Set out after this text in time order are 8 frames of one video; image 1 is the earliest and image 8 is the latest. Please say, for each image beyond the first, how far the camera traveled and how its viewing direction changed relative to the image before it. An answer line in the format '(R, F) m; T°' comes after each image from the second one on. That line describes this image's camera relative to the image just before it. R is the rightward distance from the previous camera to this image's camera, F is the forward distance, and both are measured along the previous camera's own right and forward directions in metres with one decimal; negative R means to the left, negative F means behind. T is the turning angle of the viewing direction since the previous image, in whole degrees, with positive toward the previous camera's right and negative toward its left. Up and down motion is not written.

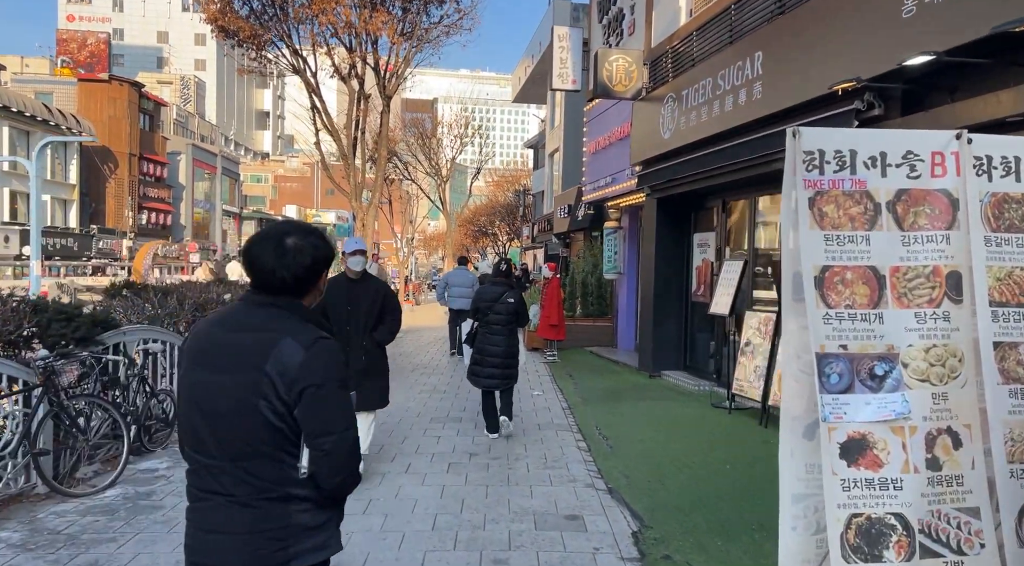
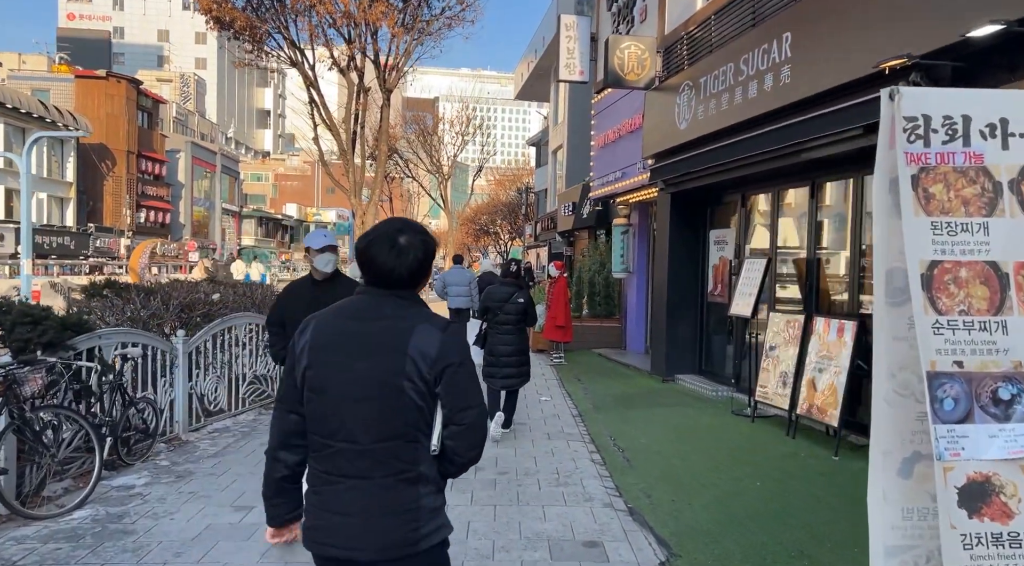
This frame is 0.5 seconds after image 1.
(-0.1, +0.5) m; 0°
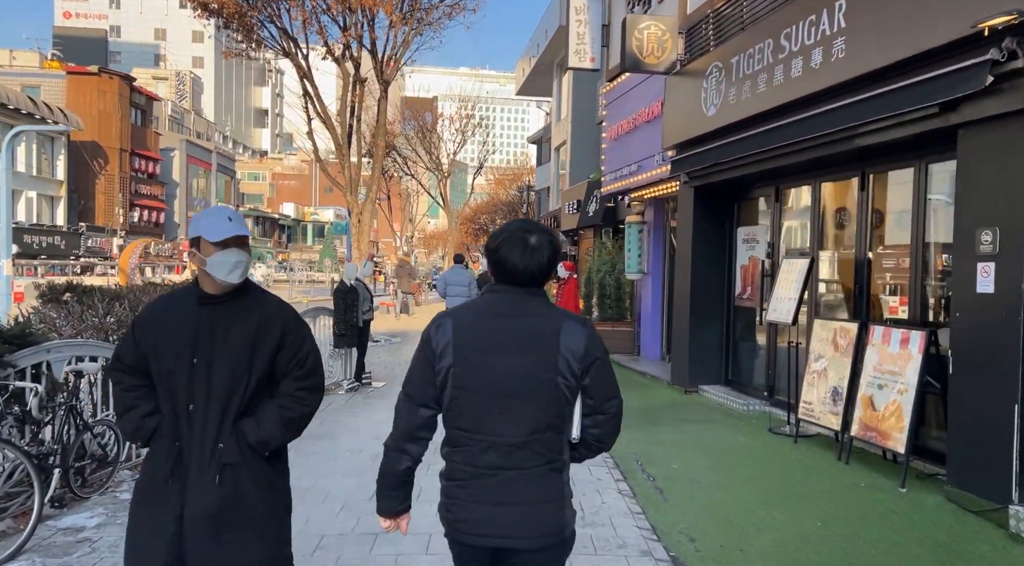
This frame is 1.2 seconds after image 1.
(-0.1, +0.8) m; 0°
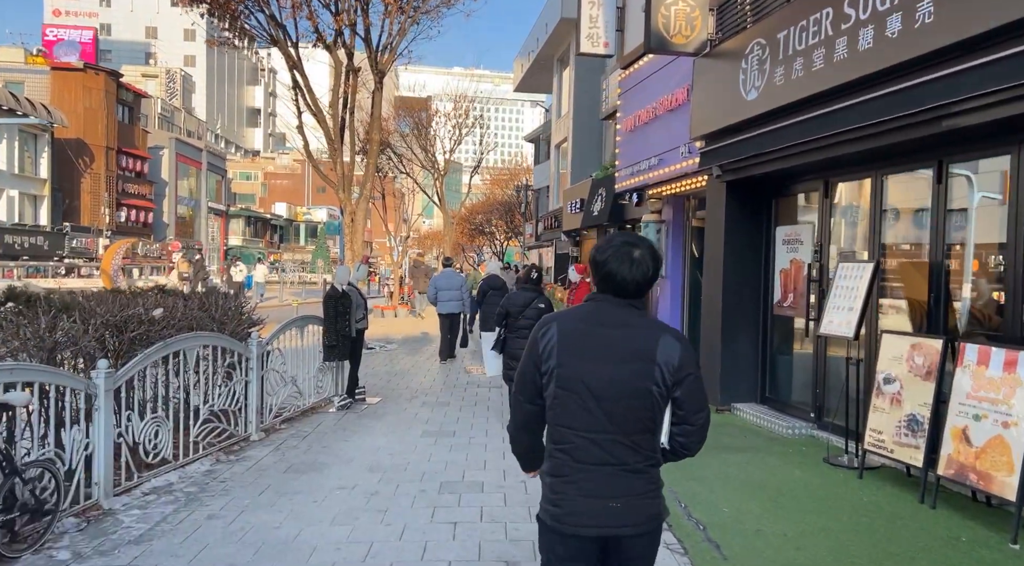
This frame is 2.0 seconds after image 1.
(-0.2, +0.9) m; +1°
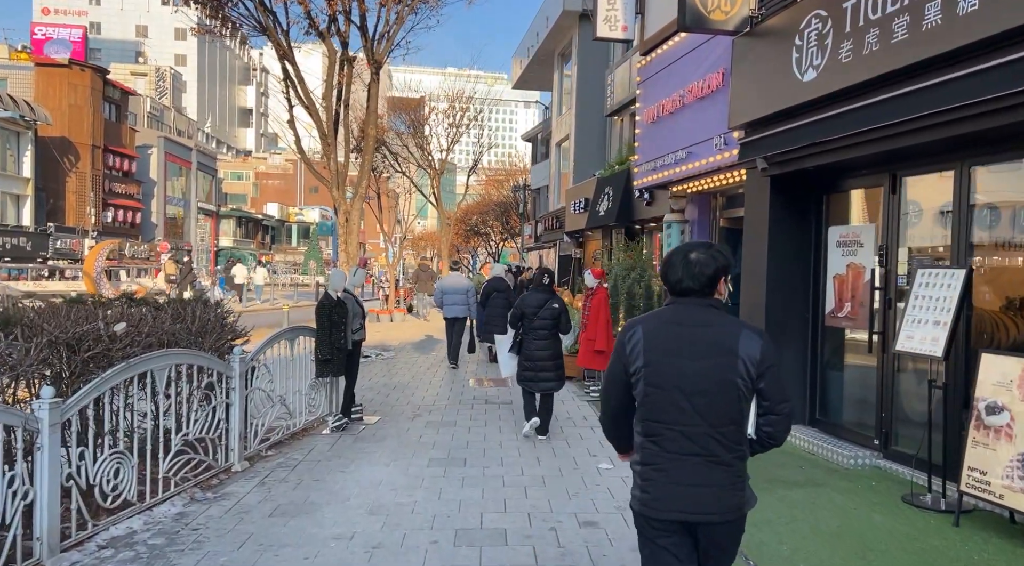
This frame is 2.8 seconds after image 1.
(-0.2, +0.9) m; +1°
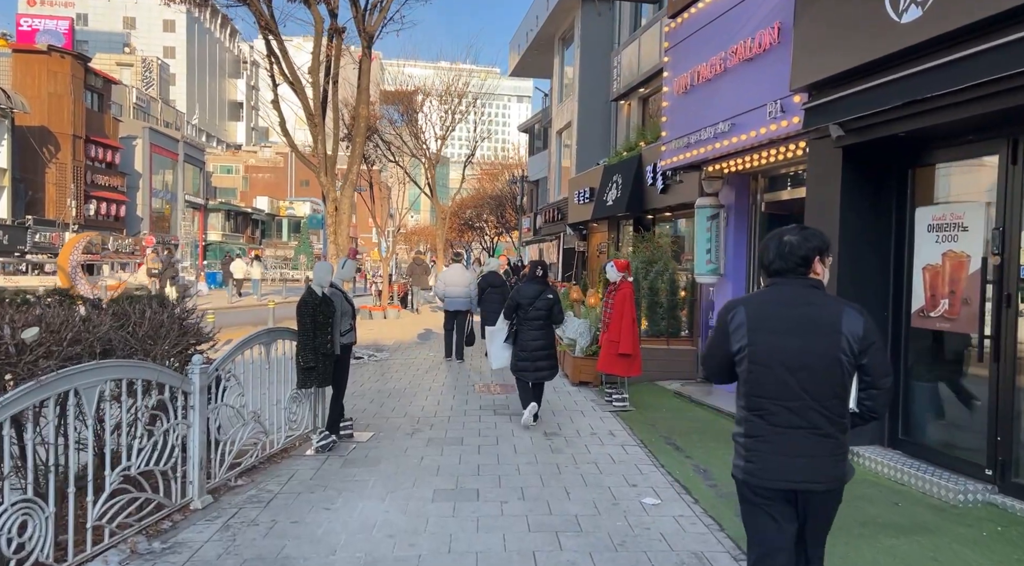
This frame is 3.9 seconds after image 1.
(-0.2, +1.2) m; +1°
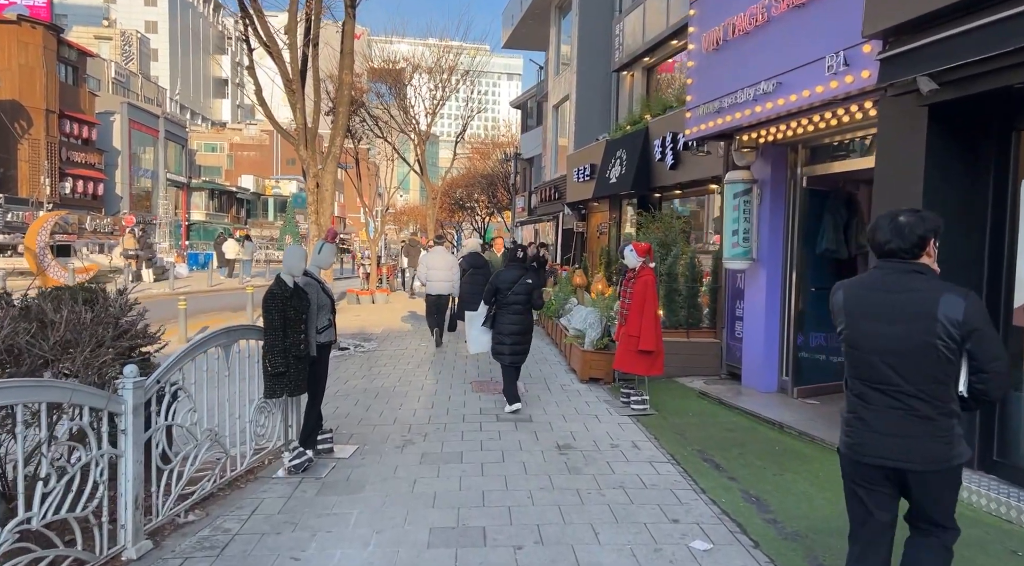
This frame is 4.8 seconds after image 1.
(-0.2, +1.0) m; +1°
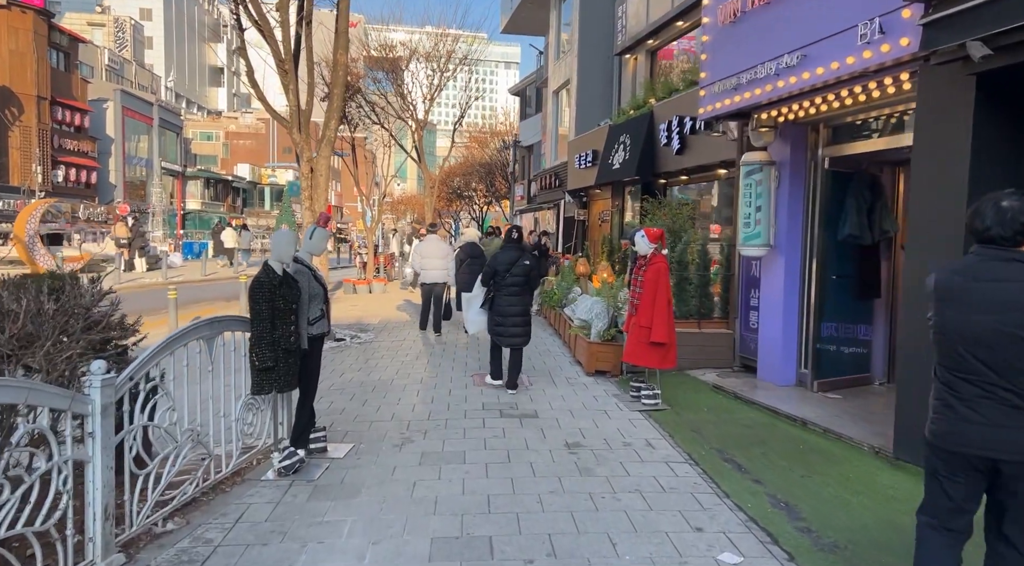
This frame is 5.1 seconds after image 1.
(-0.1, +0.4) m; 0°
